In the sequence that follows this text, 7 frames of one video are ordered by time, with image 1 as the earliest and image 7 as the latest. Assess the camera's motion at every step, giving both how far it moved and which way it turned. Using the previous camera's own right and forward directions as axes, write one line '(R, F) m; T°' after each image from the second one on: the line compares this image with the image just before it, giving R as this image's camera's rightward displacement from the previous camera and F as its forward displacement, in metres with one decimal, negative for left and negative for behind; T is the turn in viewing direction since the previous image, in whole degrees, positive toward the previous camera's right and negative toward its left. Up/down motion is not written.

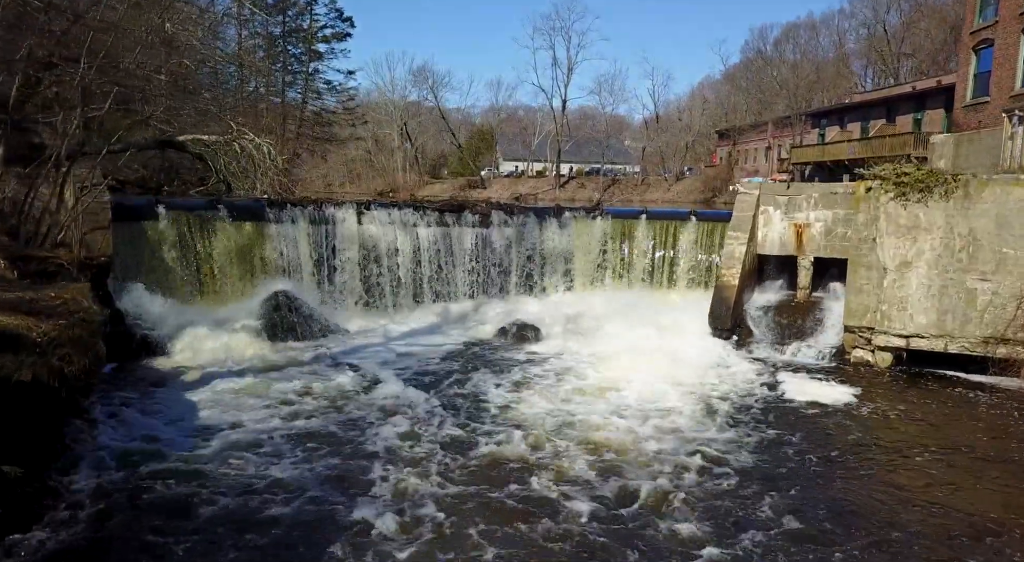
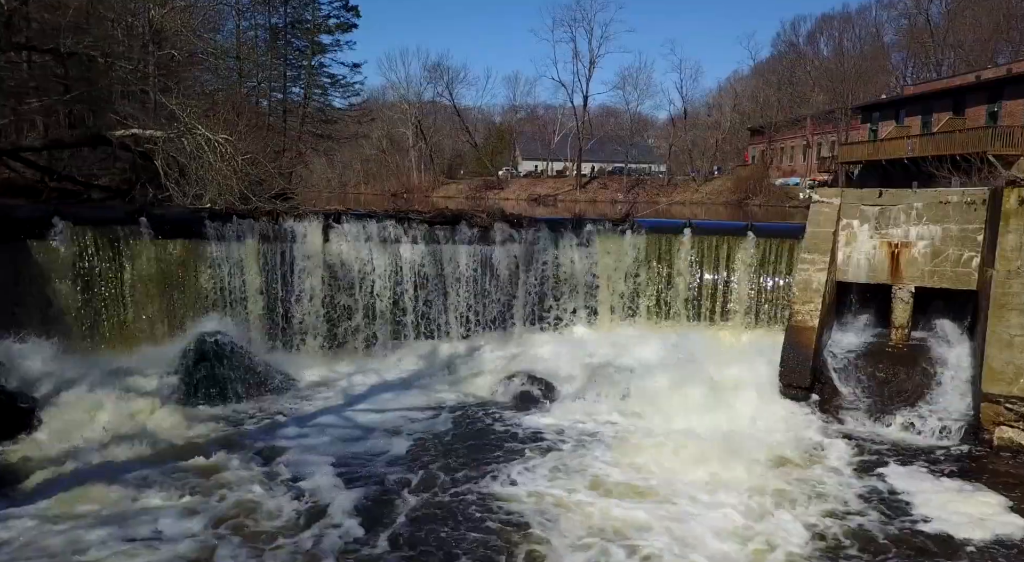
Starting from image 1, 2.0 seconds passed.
(+0.2, +3.1) m; -2°
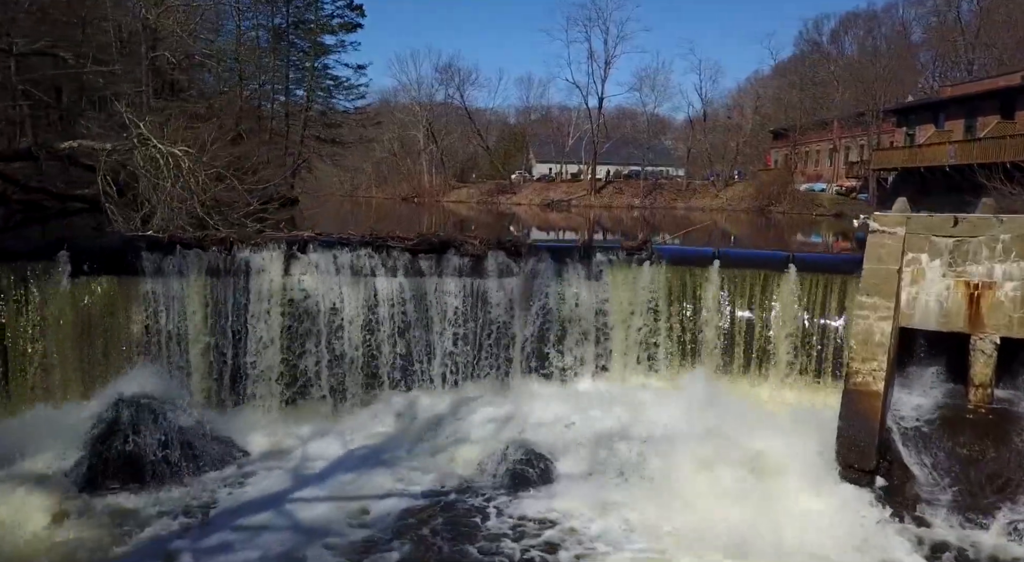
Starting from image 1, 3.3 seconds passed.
(+0.3, +1.8) m; -1°
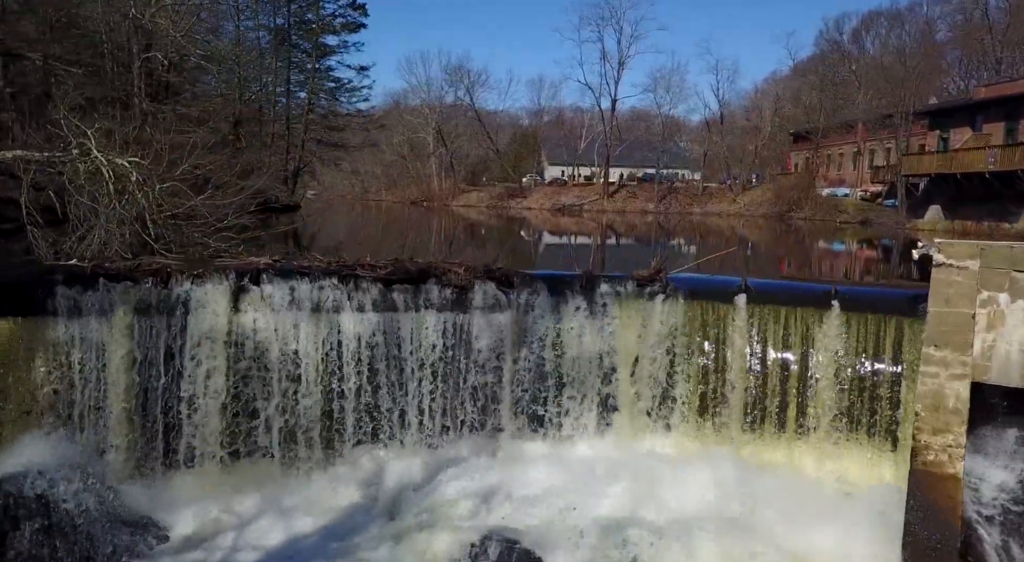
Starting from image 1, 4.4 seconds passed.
(+0.3, +1.5) m; -1°
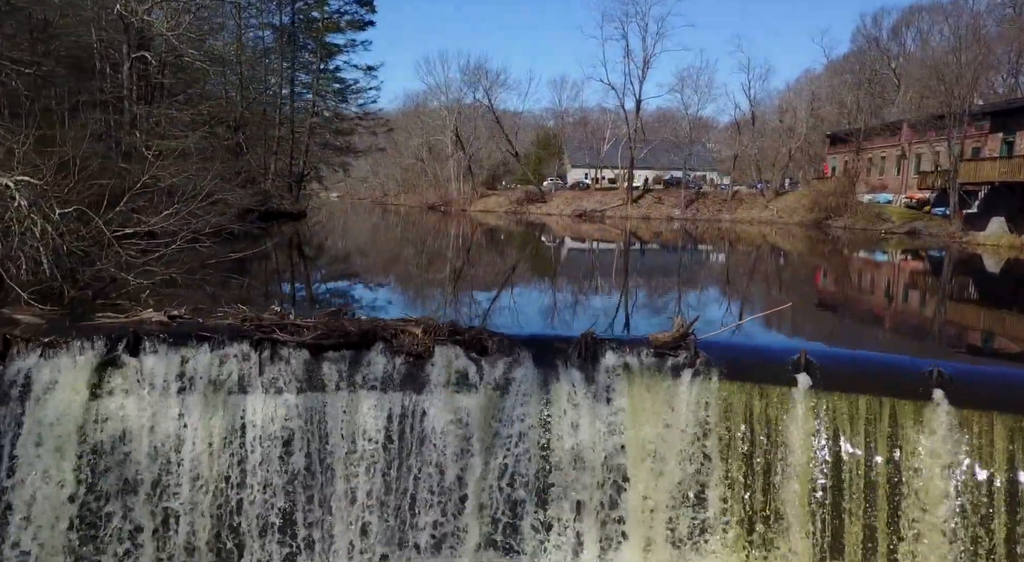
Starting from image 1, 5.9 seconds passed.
(+0.5, +2.4) m; -2°
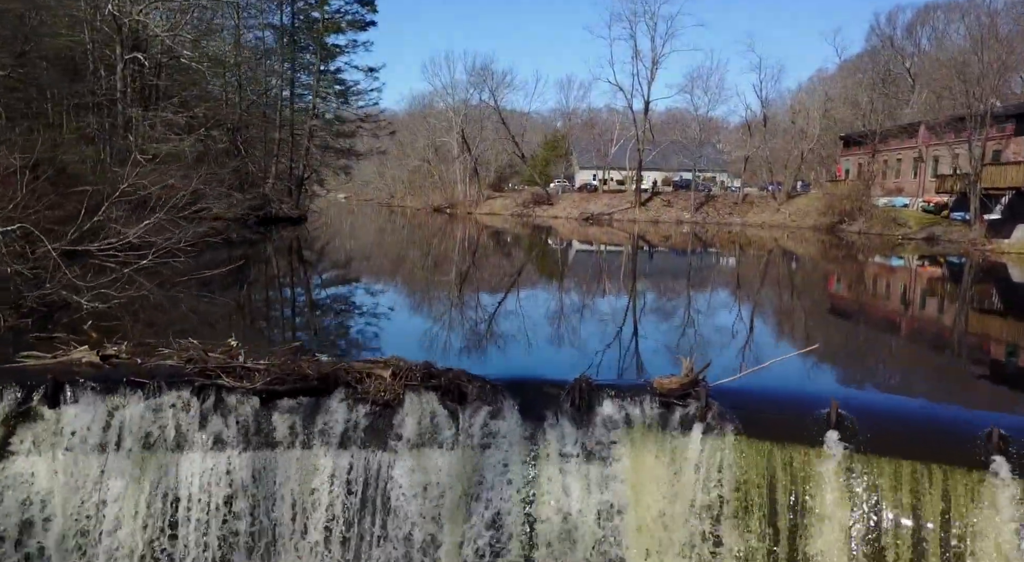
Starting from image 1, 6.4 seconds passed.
(+0.2, +0.9) m; -1°
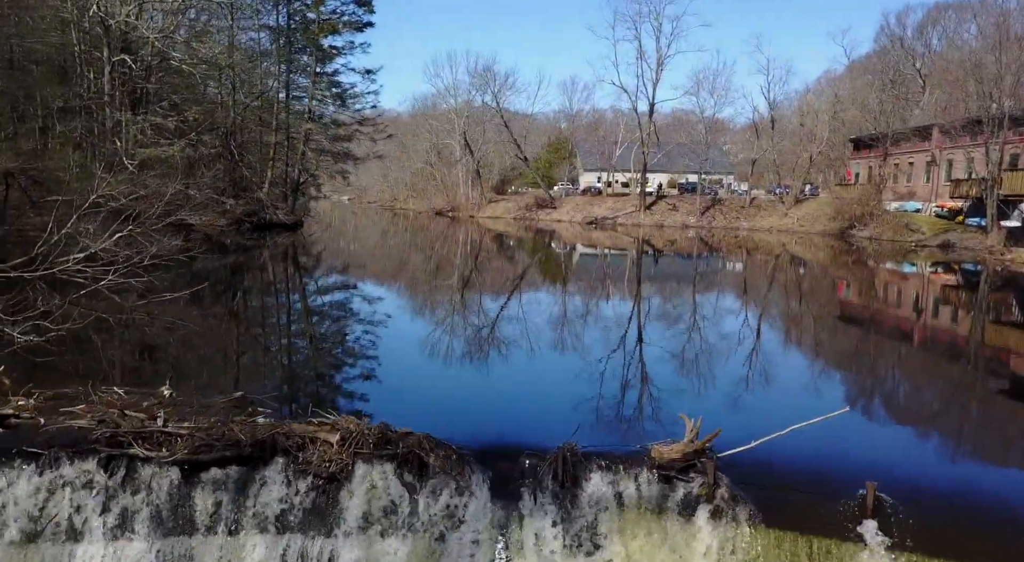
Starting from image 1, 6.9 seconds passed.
(+0.2, +1.0) m; 0°
